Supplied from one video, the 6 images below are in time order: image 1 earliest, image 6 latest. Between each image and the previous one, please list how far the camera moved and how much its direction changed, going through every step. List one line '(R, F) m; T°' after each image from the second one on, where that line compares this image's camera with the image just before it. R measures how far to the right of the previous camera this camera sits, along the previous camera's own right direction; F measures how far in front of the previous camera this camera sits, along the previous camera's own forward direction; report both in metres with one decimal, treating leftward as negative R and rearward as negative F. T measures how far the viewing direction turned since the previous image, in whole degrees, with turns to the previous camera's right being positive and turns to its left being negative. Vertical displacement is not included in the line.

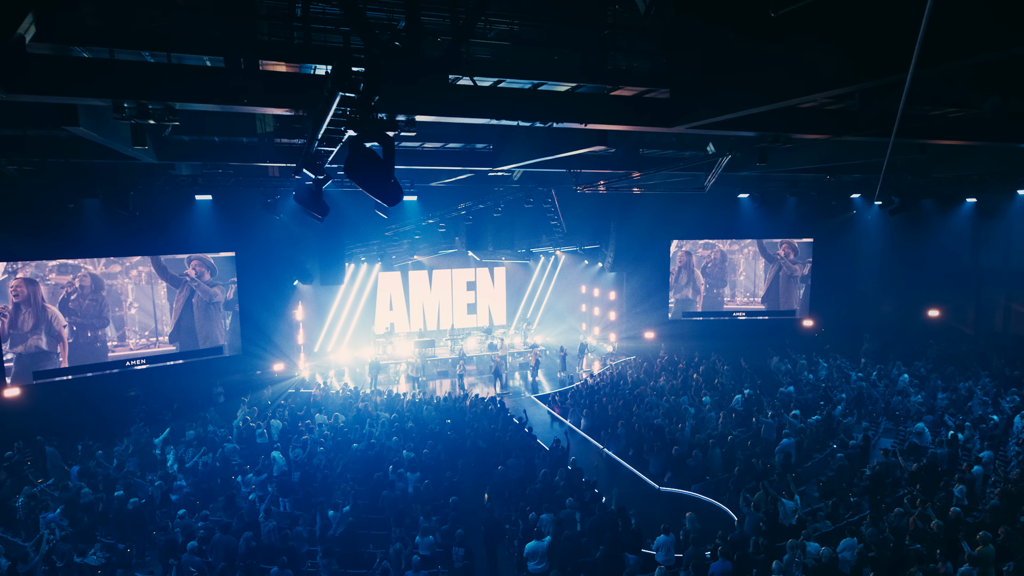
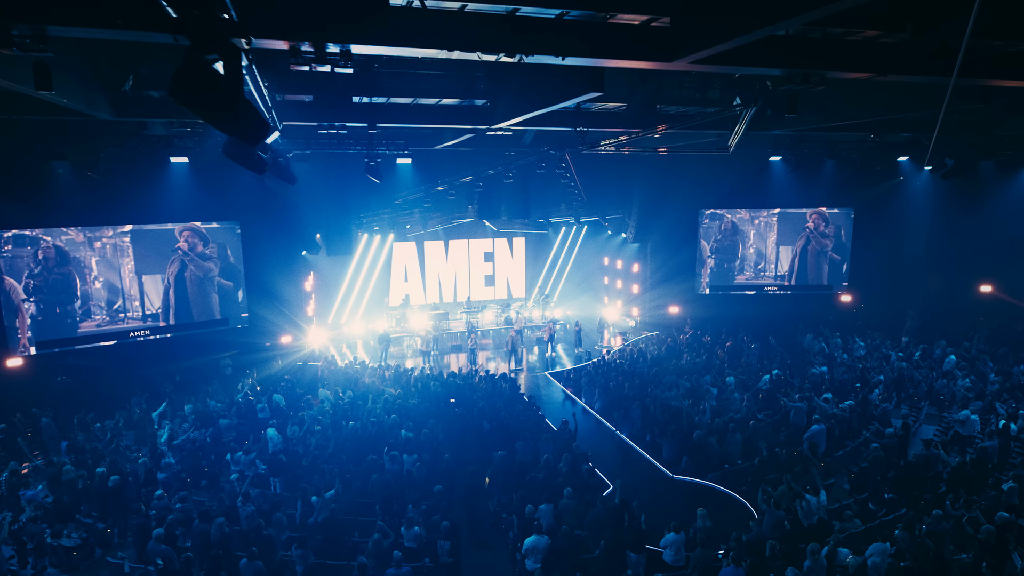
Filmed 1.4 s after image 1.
(+0.4, +0.8) m; -3°
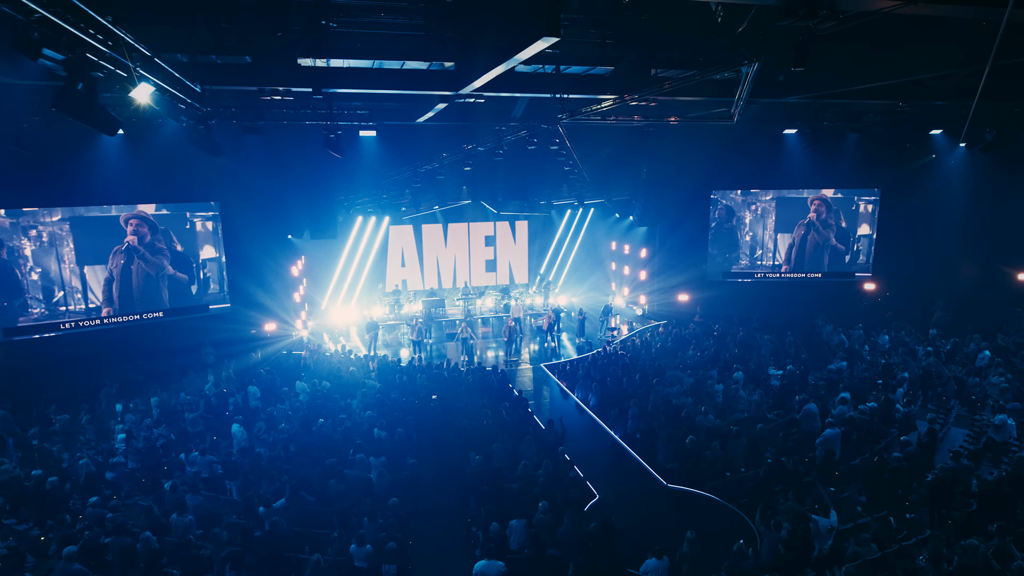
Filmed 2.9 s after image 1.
(+0.6, +0.9) m; -2°
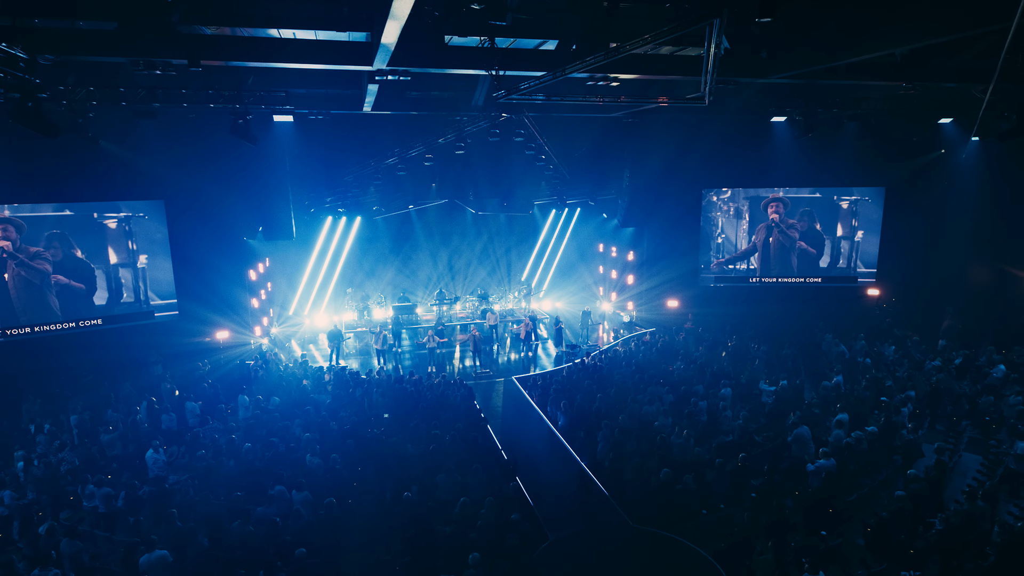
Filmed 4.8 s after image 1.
(+0.8, +1.1) m; -1°
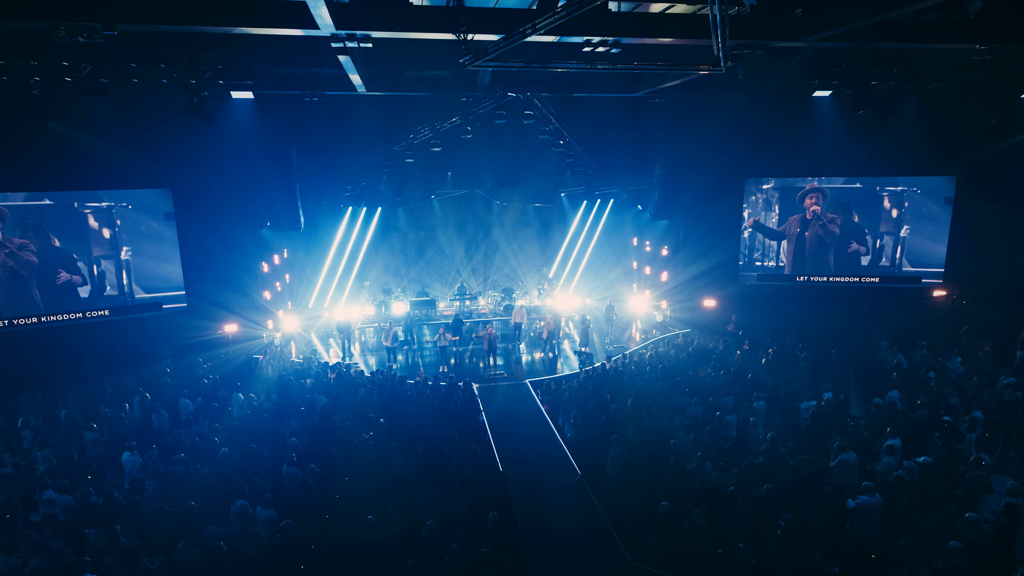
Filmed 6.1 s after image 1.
(+0.7, +0.9) m; -5°
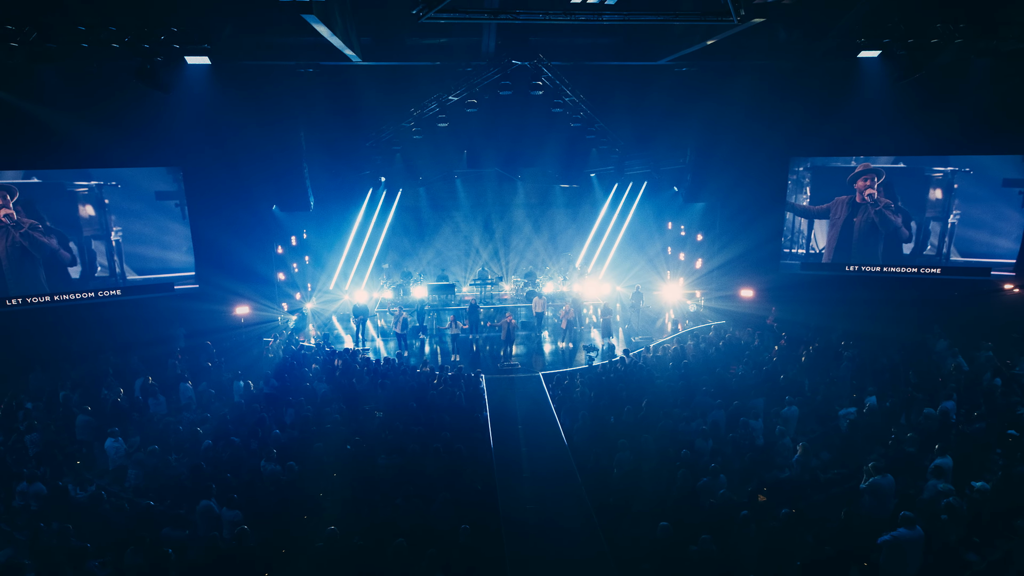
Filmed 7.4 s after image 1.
(+0.6, +0.7) m; -4°
